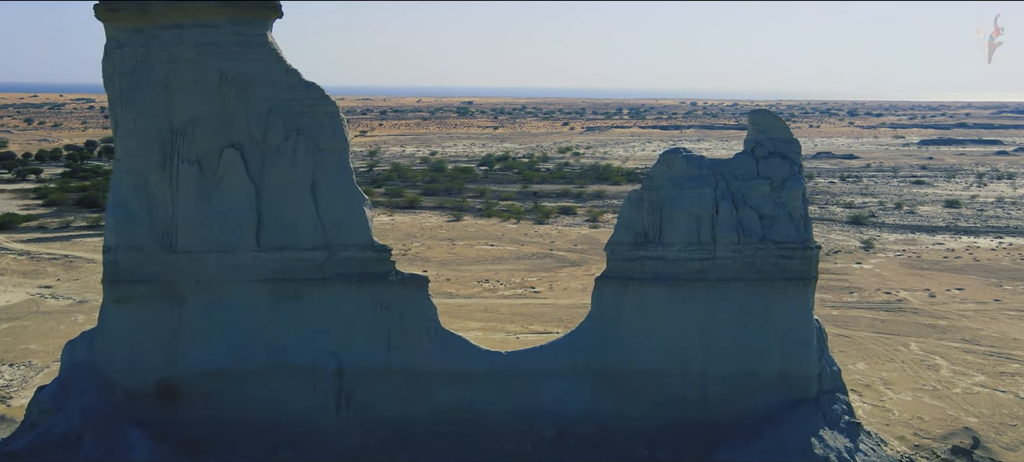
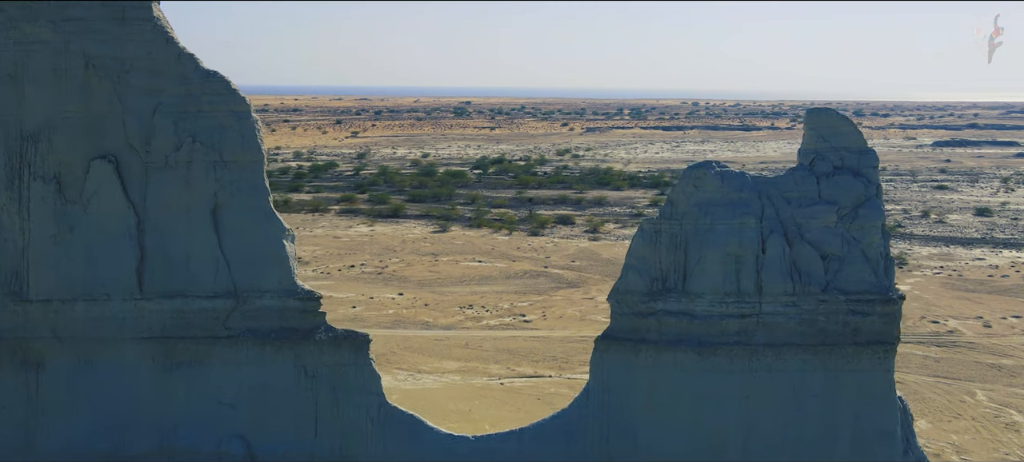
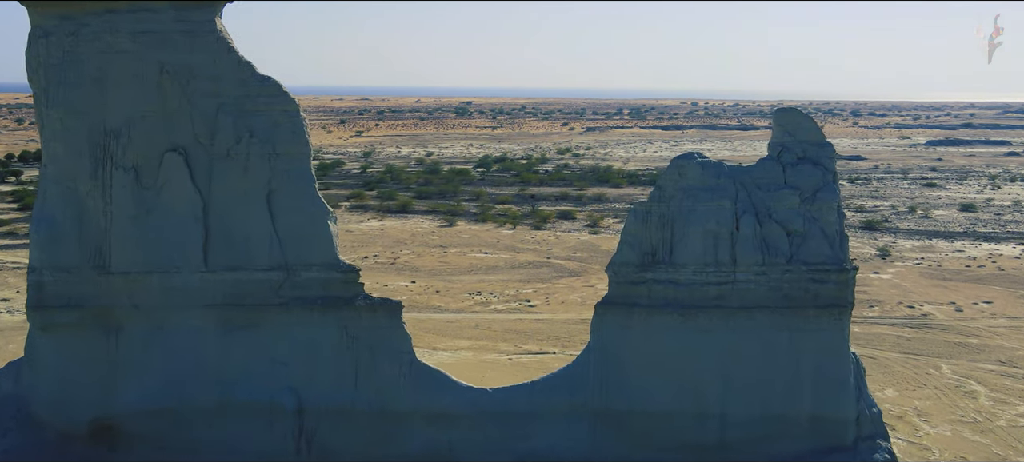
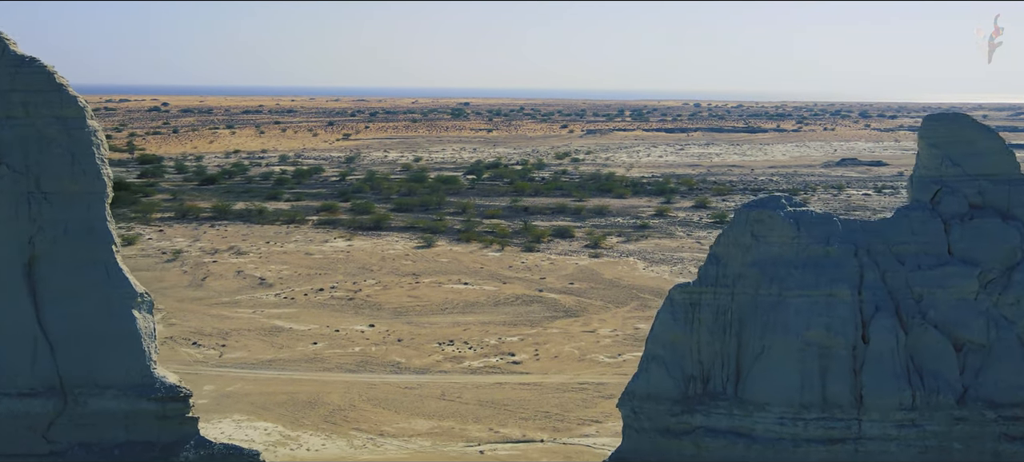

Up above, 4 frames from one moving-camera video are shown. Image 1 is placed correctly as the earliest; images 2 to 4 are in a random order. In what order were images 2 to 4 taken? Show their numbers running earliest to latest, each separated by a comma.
3, 2, 4
